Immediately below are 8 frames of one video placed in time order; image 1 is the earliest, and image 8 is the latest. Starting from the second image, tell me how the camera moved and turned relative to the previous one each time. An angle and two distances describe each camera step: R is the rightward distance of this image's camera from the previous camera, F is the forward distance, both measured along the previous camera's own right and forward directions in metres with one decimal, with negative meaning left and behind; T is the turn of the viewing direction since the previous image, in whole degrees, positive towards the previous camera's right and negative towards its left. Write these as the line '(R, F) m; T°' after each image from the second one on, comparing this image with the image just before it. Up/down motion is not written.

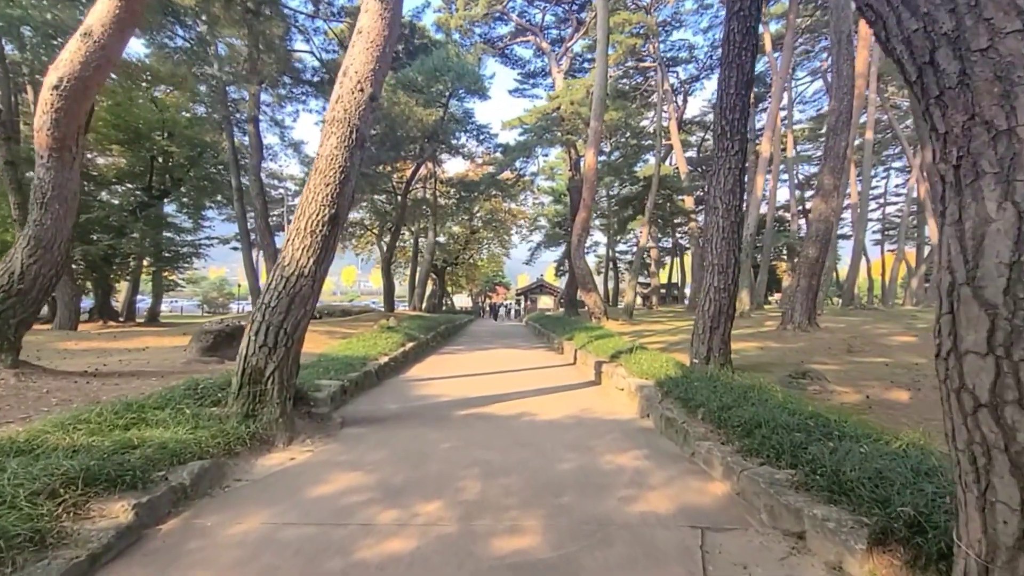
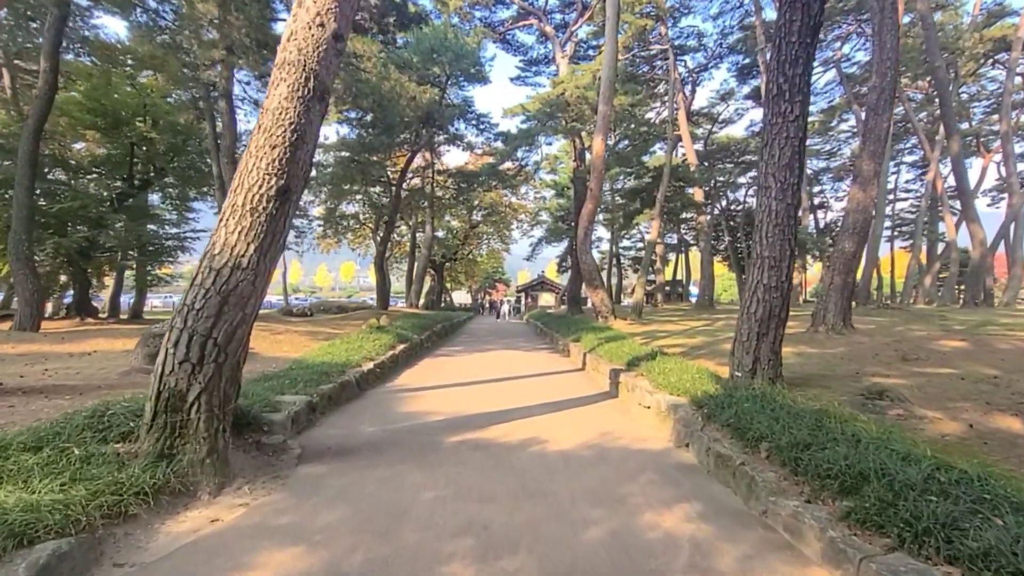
(0.0, +1.1) m; 0°
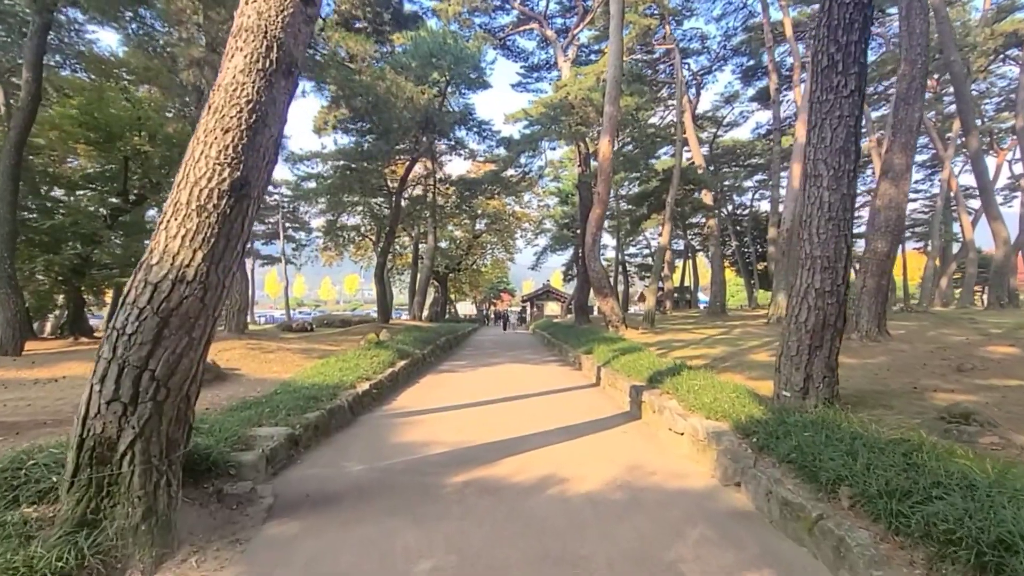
(0.0, +0.7) m; -1°
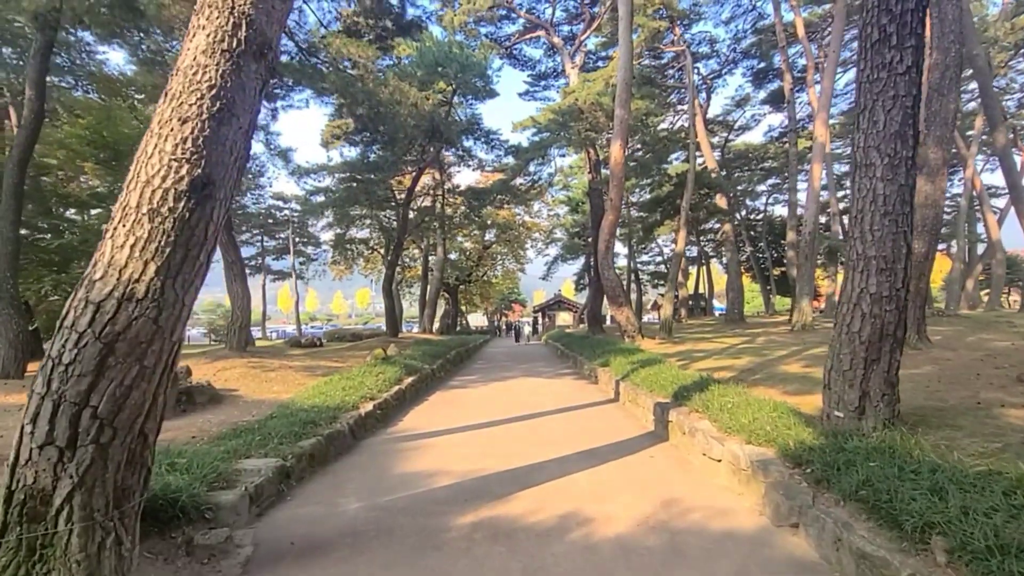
(0.0, +0.5) m; -1°
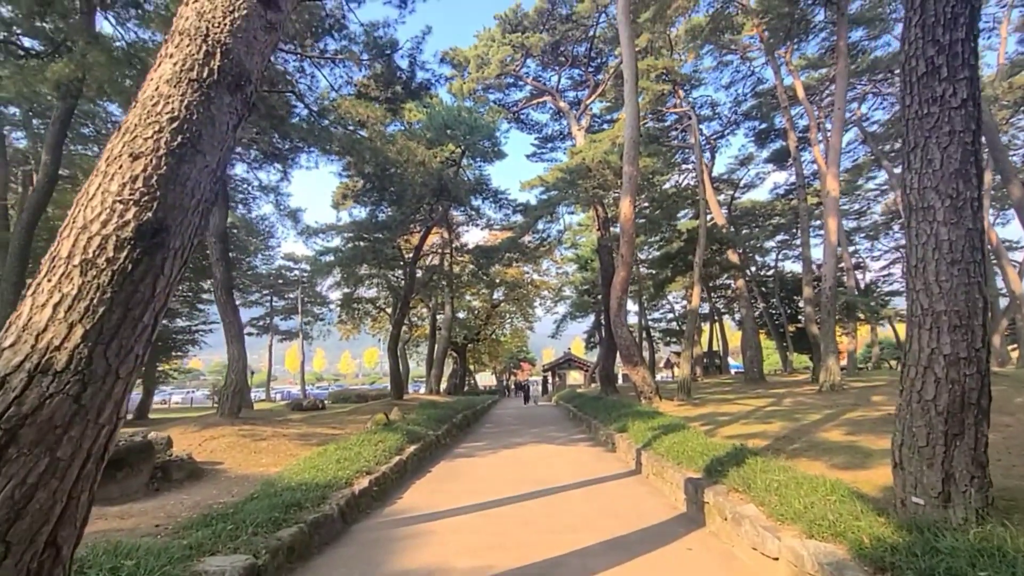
(0.0, +0.5) m; -1°
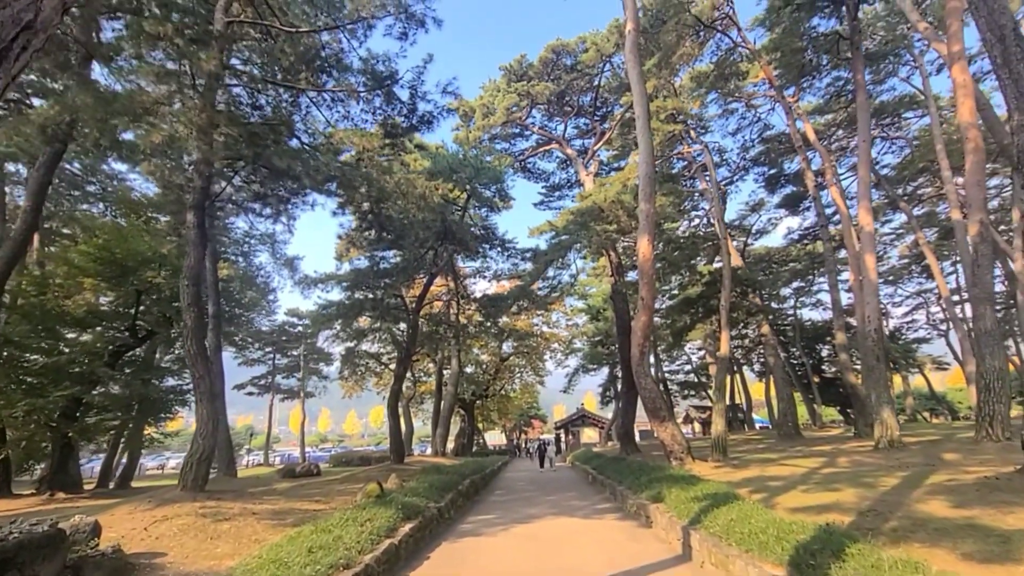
(-0.1, +1.2) m; -1°
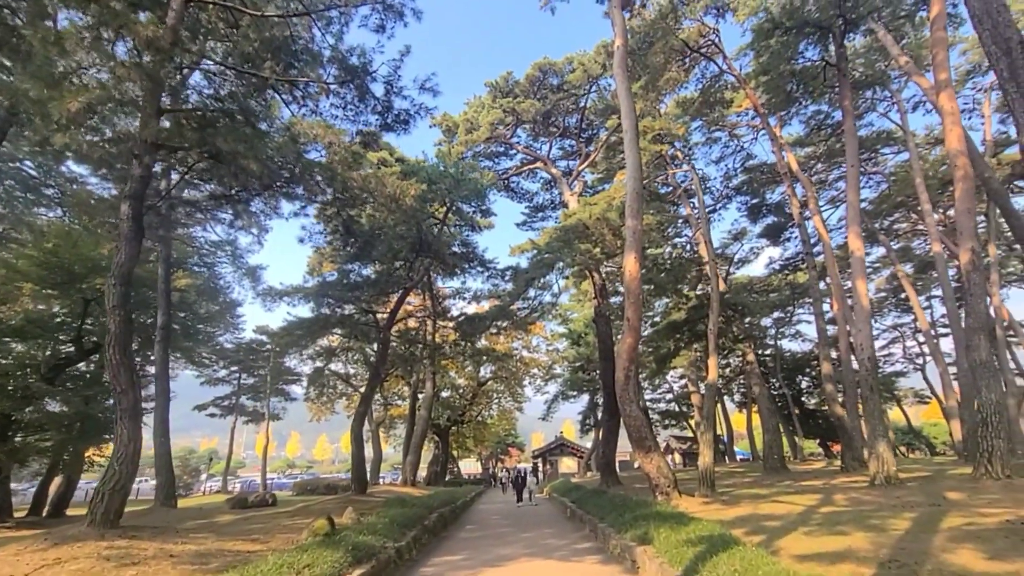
(+0.1, +0.8) m; +2°
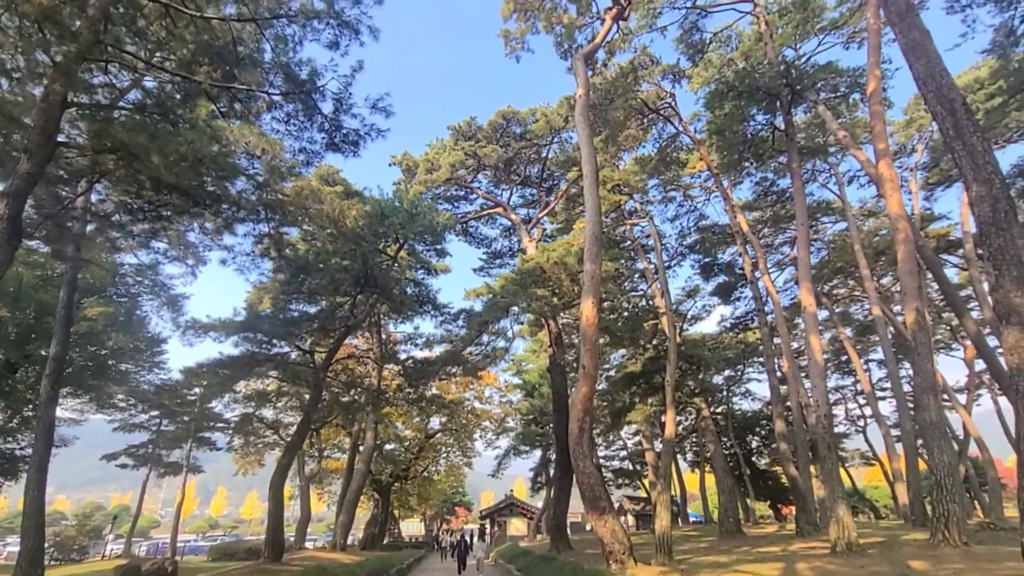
(+0.2, +0.7) m; +5°
